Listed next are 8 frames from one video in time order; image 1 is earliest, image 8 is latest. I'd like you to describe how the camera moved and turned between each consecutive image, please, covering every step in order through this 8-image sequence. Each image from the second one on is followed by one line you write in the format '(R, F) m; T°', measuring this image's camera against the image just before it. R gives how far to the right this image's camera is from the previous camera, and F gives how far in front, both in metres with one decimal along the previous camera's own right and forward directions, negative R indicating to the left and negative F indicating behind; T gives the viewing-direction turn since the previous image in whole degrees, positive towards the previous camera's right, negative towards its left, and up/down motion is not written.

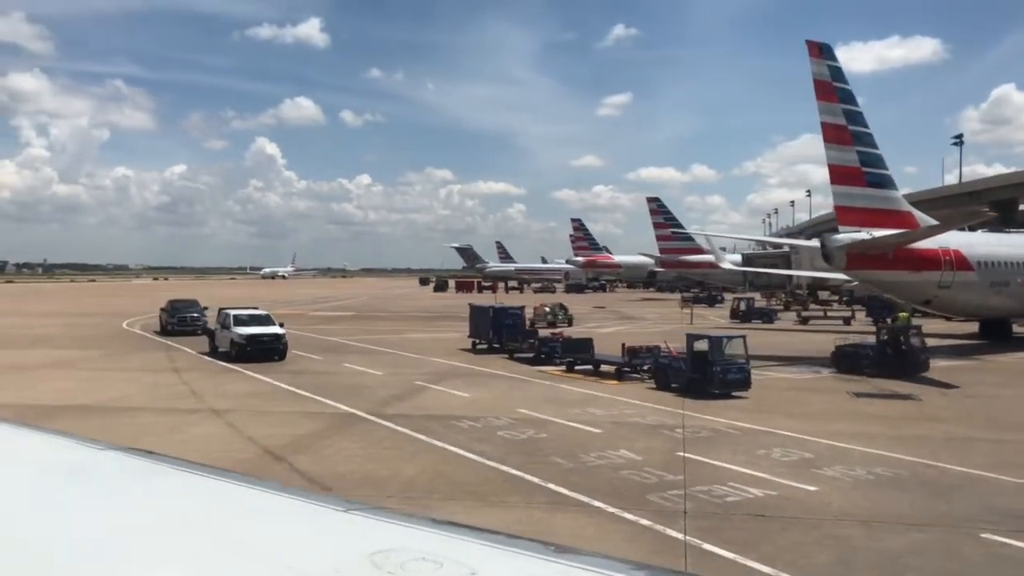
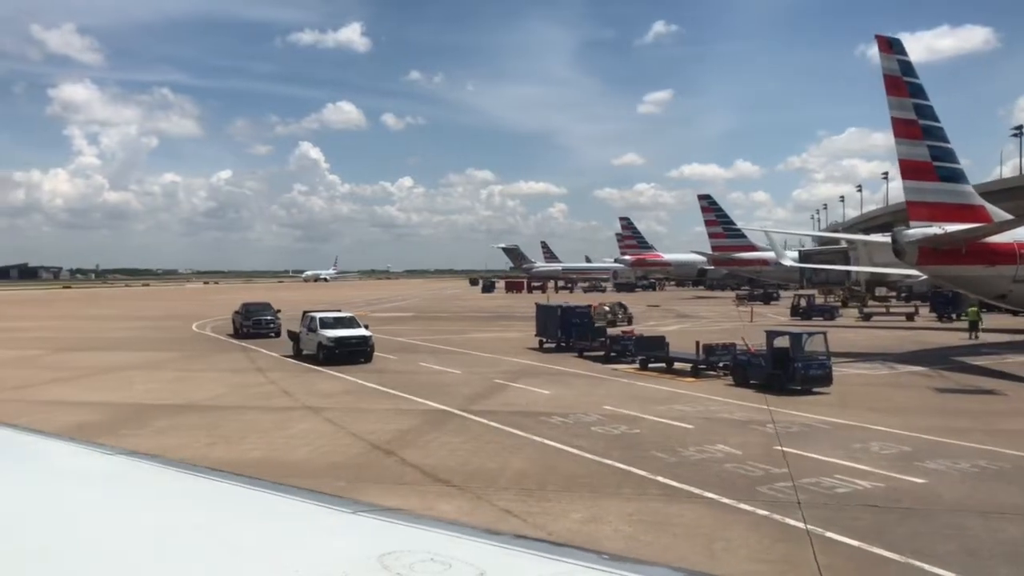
(-0.9, -0.4) m; -3°
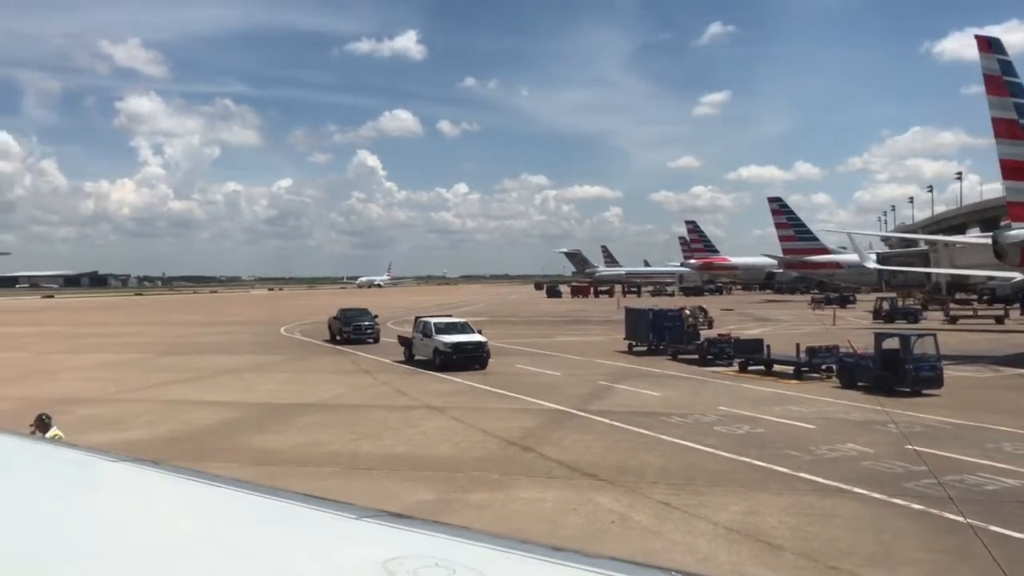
(-1.3, -0.6) m; -4°
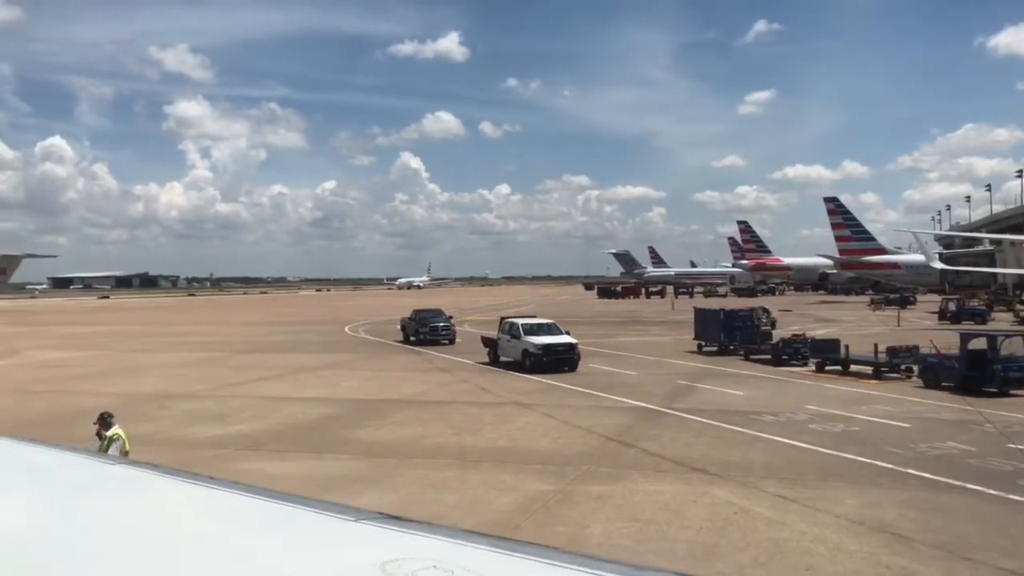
(-1.0, -0.5) m; -3°
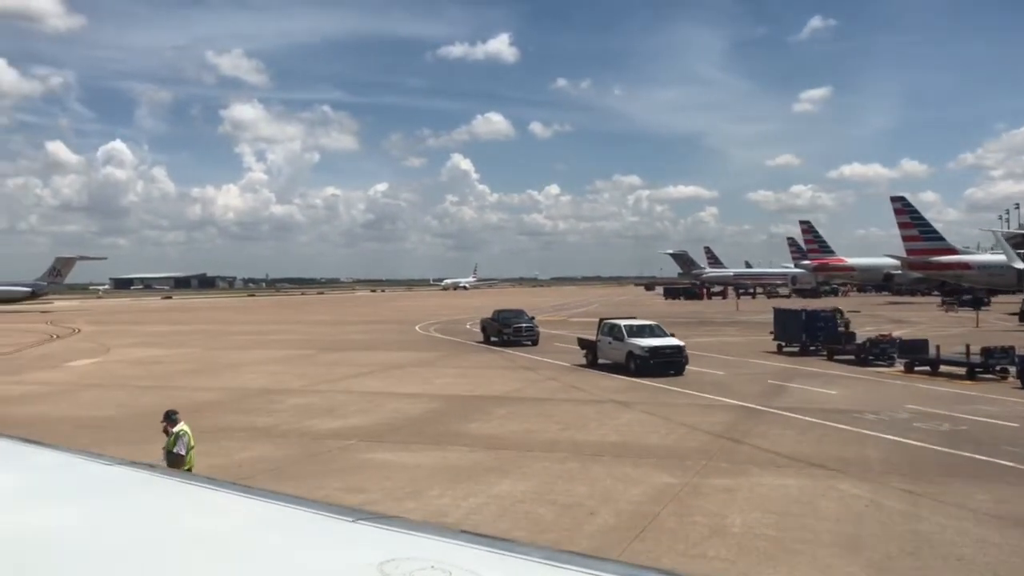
(-1.1, -0.5) m; -3°
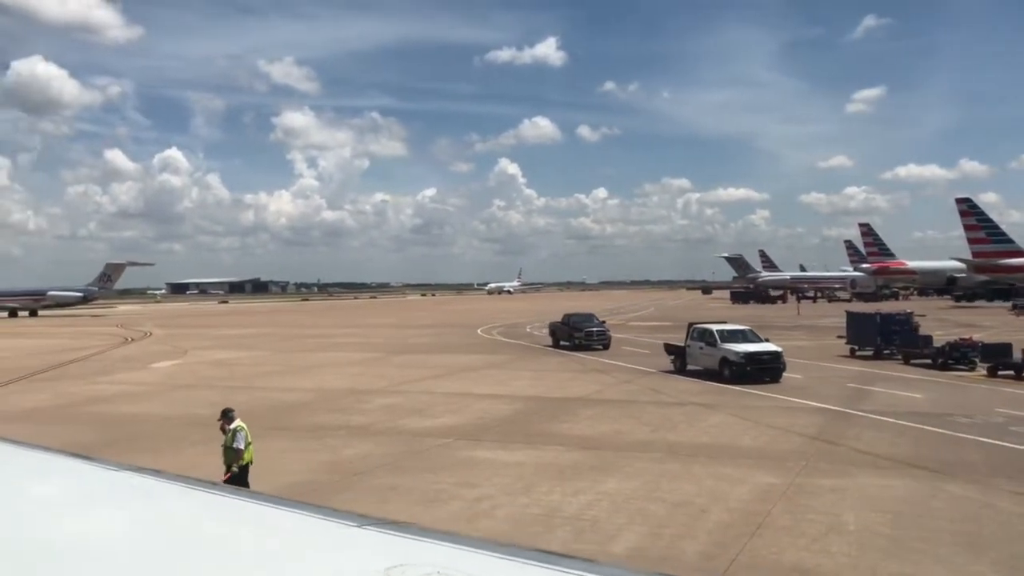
(-0.9, -0.4) m; -3°
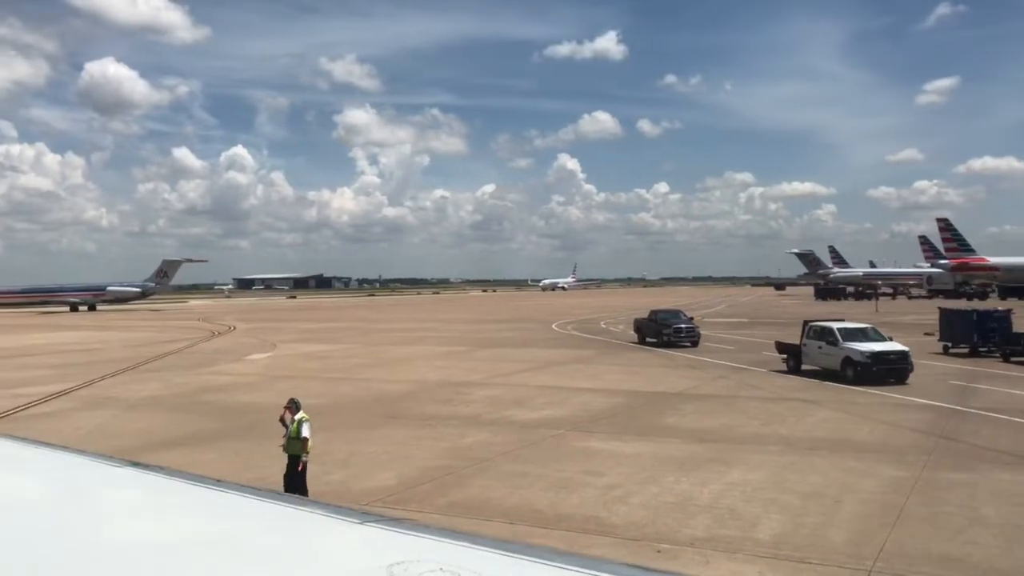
(-1.0, -0.5) m; -4°
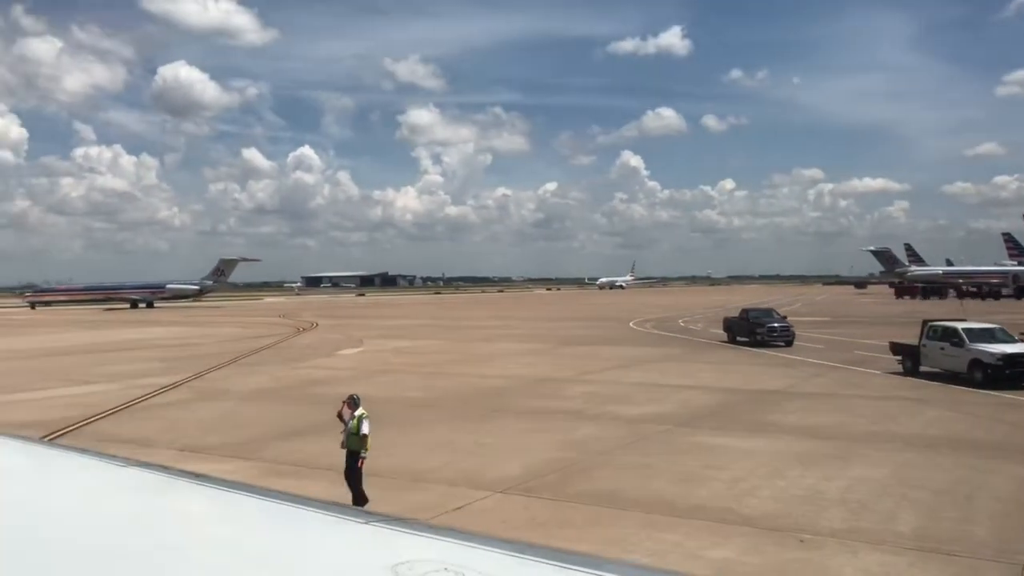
(-1.0, -0.5) m; -4°
